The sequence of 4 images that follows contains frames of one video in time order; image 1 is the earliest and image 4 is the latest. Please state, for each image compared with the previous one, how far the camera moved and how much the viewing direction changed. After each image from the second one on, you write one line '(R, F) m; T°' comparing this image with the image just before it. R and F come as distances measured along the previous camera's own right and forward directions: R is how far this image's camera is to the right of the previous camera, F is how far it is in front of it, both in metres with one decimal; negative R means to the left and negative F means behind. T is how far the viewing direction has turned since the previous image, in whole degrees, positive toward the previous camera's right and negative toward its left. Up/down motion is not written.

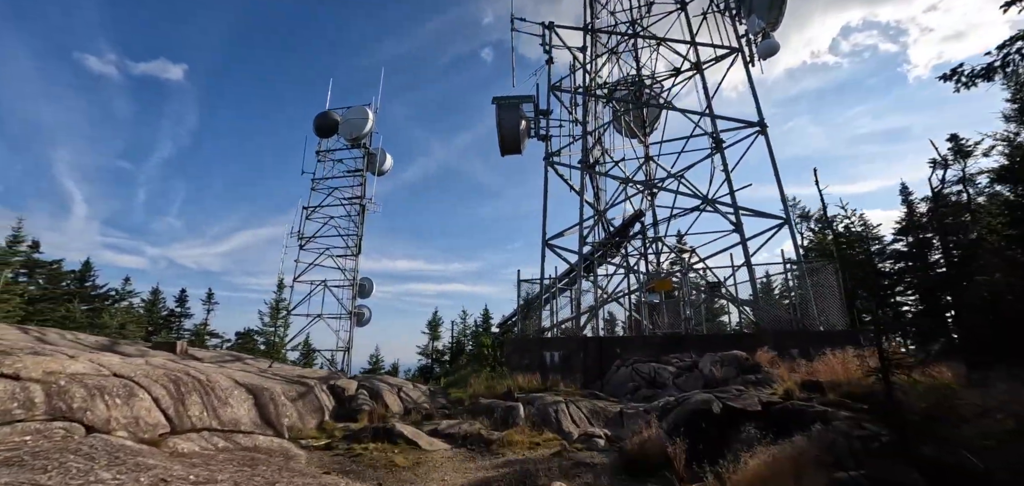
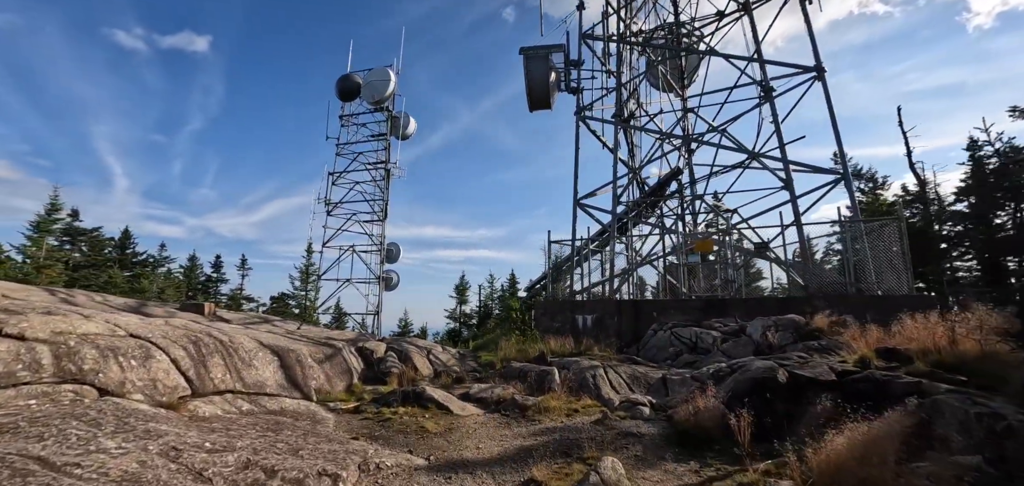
(-0.2, +0.7) m; -3°
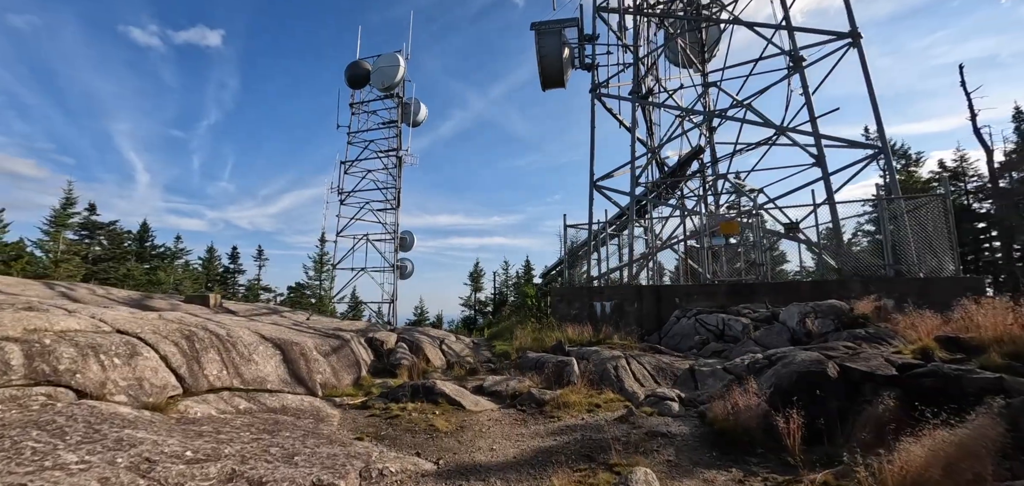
(0.0, +0.6) m; -2°
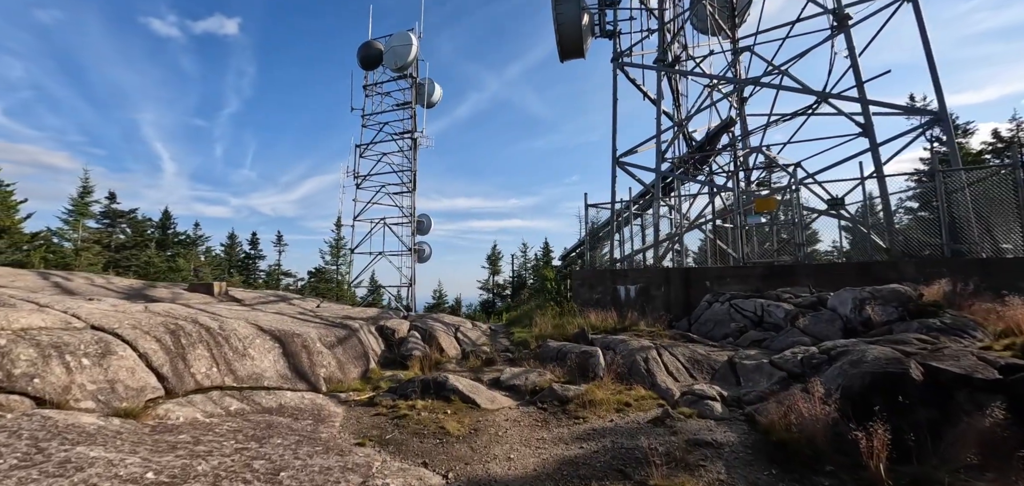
(0.0, +0.8) m; -2°
